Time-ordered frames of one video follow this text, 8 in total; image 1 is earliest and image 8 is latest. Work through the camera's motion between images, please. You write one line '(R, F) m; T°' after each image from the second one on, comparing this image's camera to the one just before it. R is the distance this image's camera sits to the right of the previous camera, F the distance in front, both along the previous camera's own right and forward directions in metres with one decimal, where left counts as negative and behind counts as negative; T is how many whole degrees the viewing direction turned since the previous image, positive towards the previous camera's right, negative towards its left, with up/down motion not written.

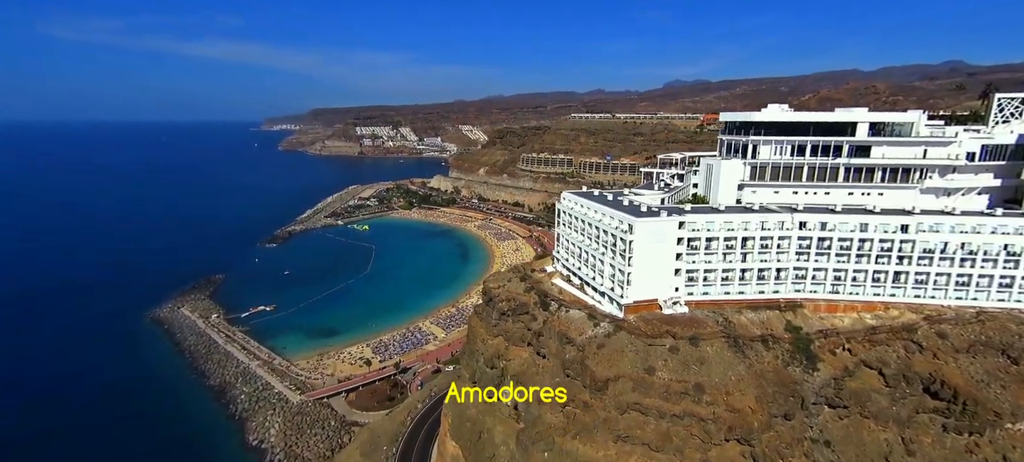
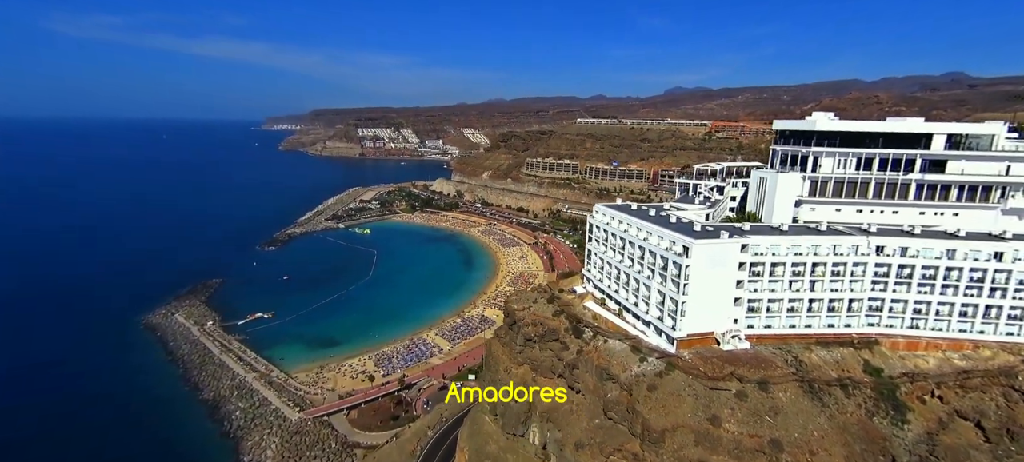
(-1.4, +2.3) m; 0°
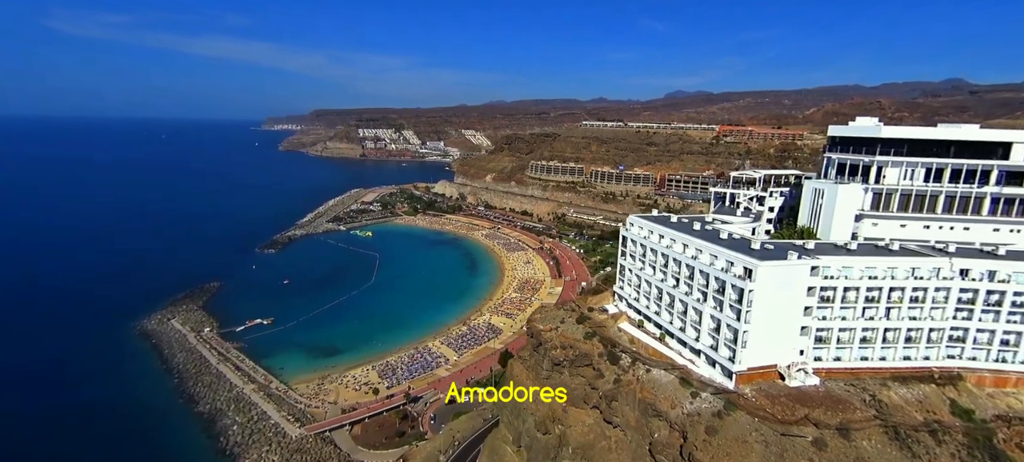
(-1.2, +1.9) m; 0°
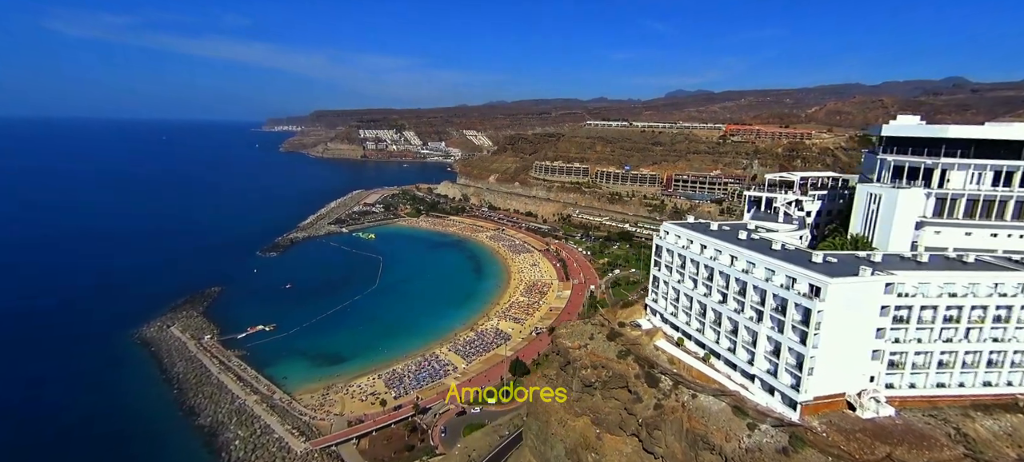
(-1.0, +1.5) m; 0°
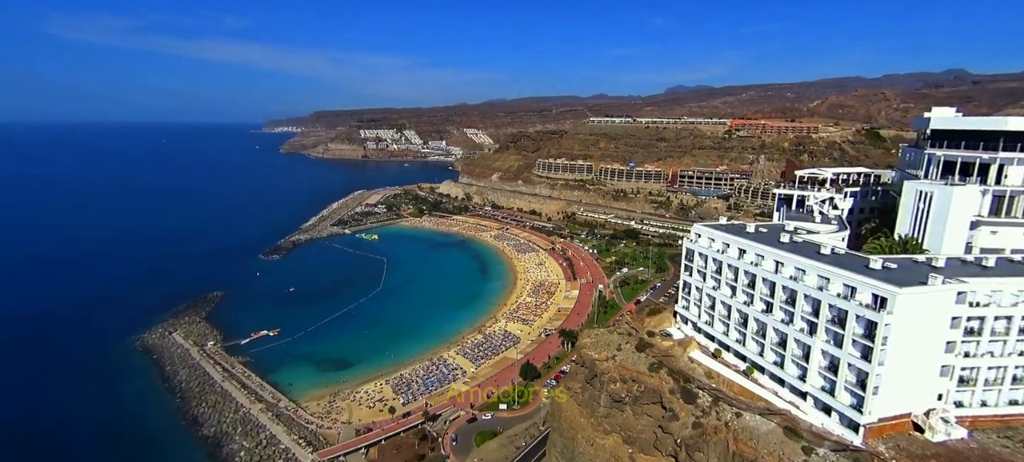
(-0.7, +1.2) m; 0°
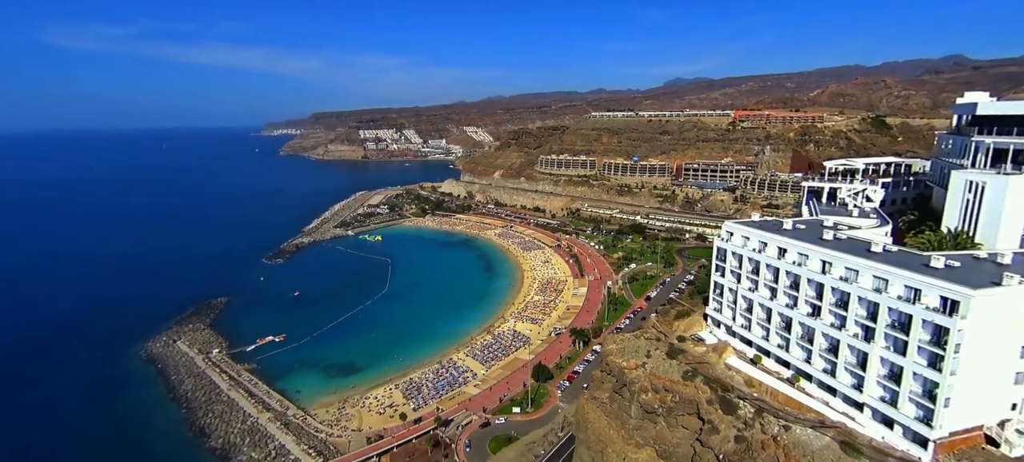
(-0.7, +1.0) m; 0°
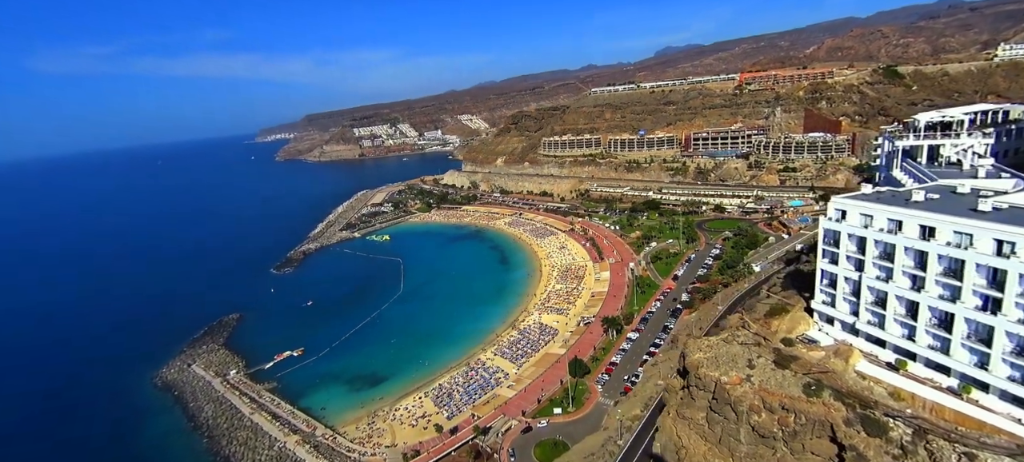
(-1.8, +2.8) m; 0°
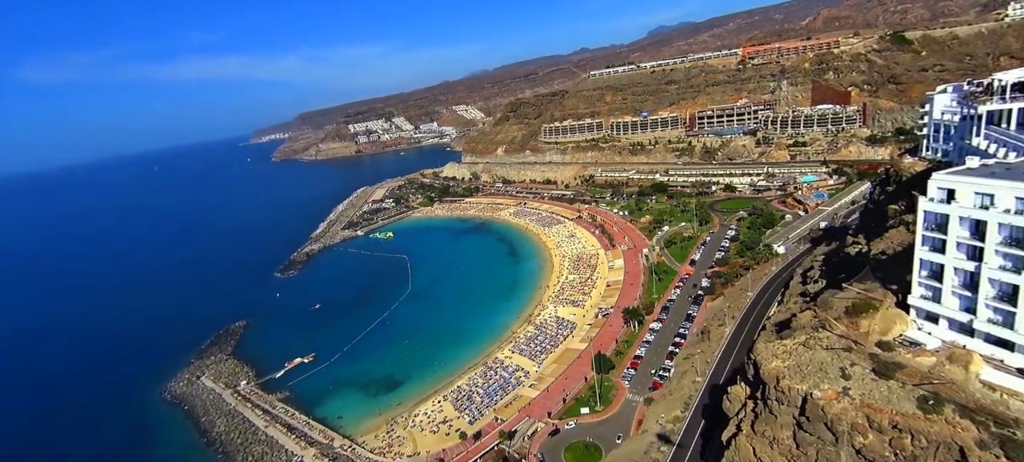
(-1.2, +2.0) m; 0°
